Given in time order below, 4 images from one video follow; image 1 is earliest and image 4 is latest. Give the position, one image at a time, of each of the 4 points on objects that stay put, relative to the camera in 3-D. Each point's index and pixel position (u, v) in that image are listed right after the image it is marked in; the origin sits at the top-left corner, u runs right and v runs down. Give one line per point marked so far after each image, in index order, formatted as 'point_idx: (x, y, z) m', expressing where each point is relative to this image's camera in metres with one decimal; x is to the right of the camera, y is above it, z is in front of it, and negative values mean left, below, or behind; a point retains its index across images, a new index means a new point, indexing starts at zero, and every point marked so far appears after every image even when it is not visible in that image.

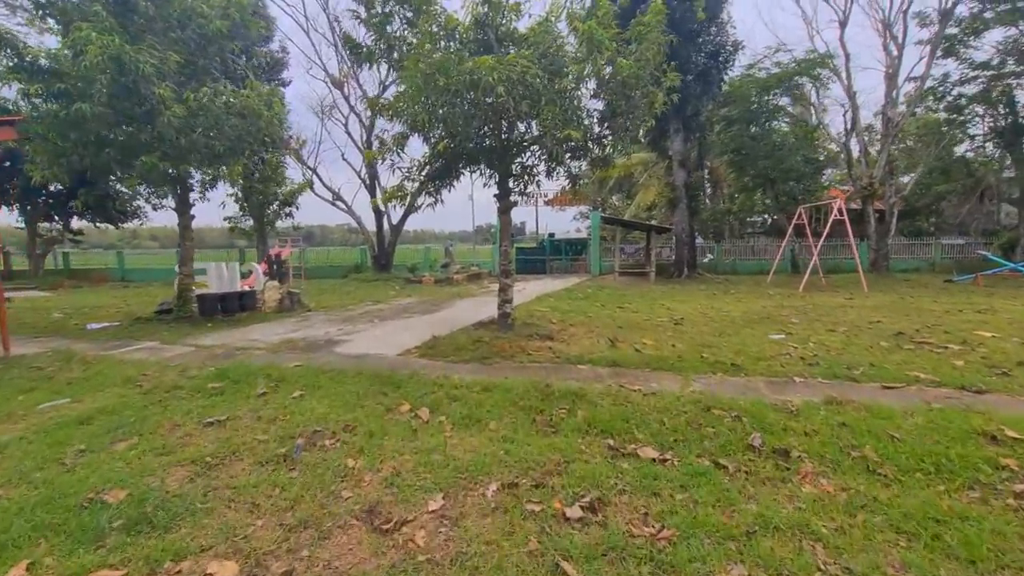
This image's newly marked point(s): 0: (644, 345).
0: (+1.8, -0.8, +6.7) m
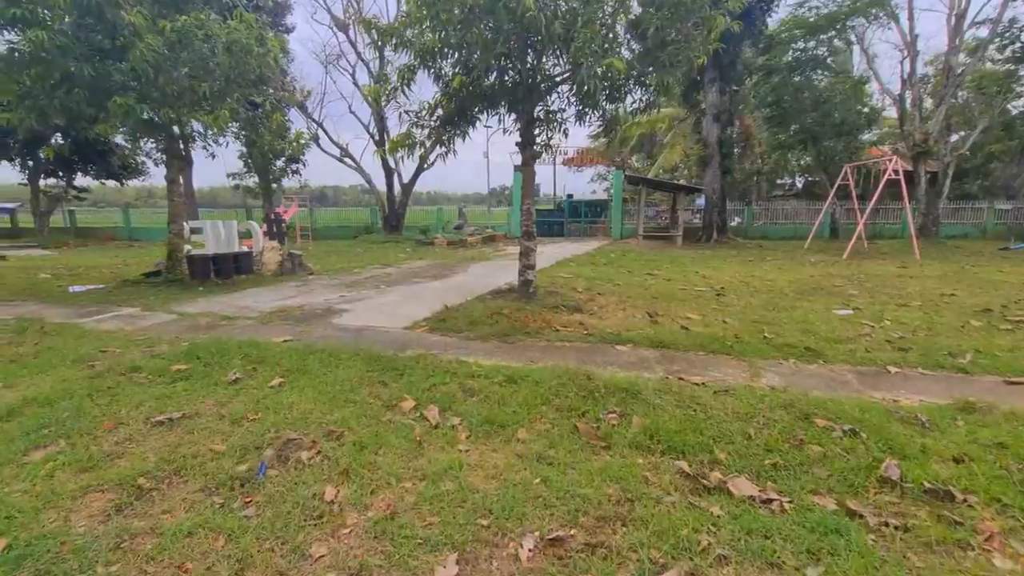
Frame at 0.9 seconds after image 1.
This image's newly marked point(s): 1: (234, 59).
0: (+2.1, -0.4, +5.8) m
1: (-4.5, +3.7, +7.8) m
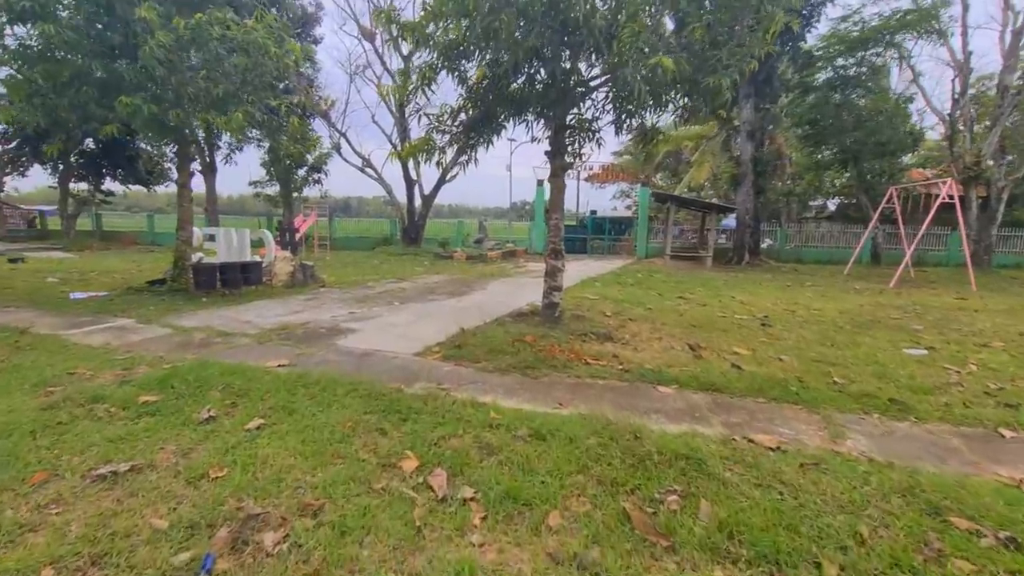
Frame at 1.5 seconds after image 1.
0: (+2.3, -0.7, +5.1) m
1: (-4.0, +3.5, +7.5) m
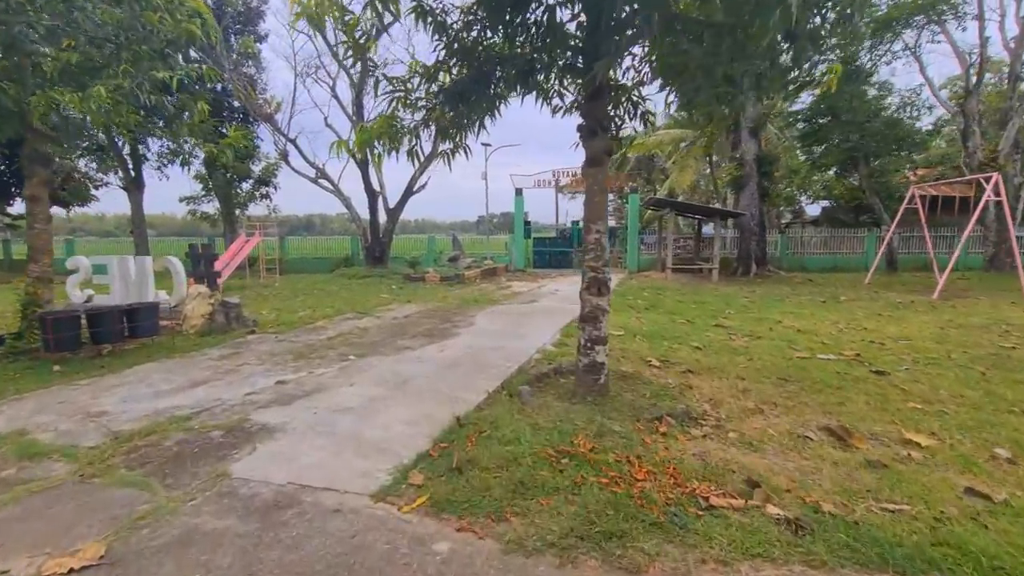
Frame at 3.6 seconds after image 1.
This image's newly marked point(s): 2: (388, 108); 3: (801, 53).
0: (+2.6, -1.0, +3.0) m
1: (-4.1, +2.9, +5.1) m
2: (-1.1, +1.5, +4.1) m
3: (+2.2, +1.8, +3.6) m
